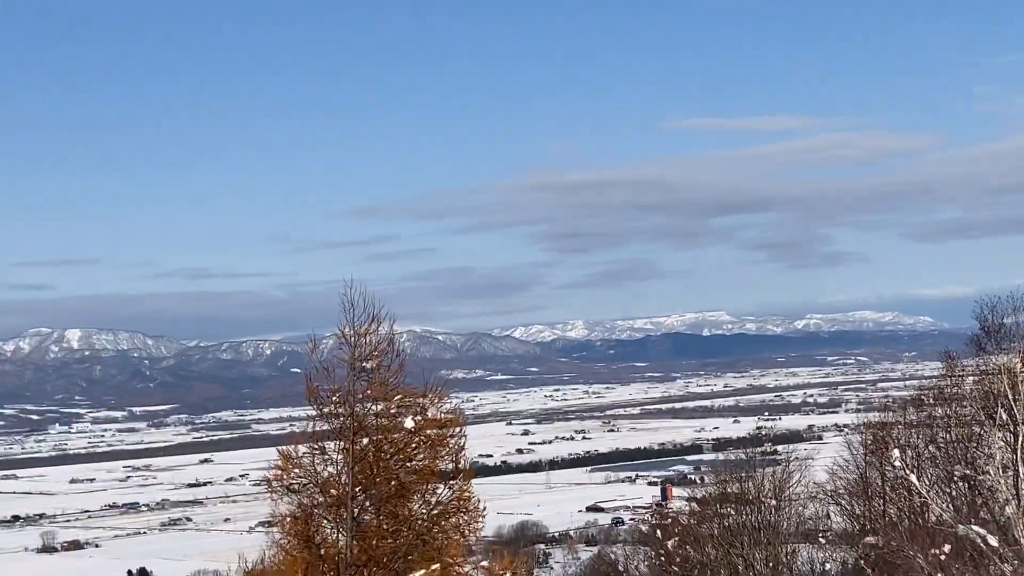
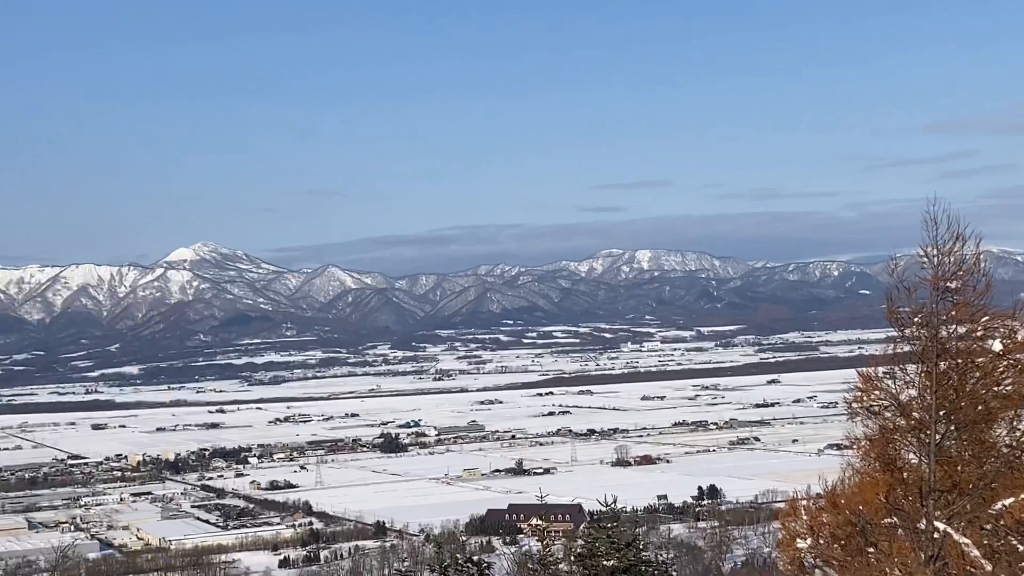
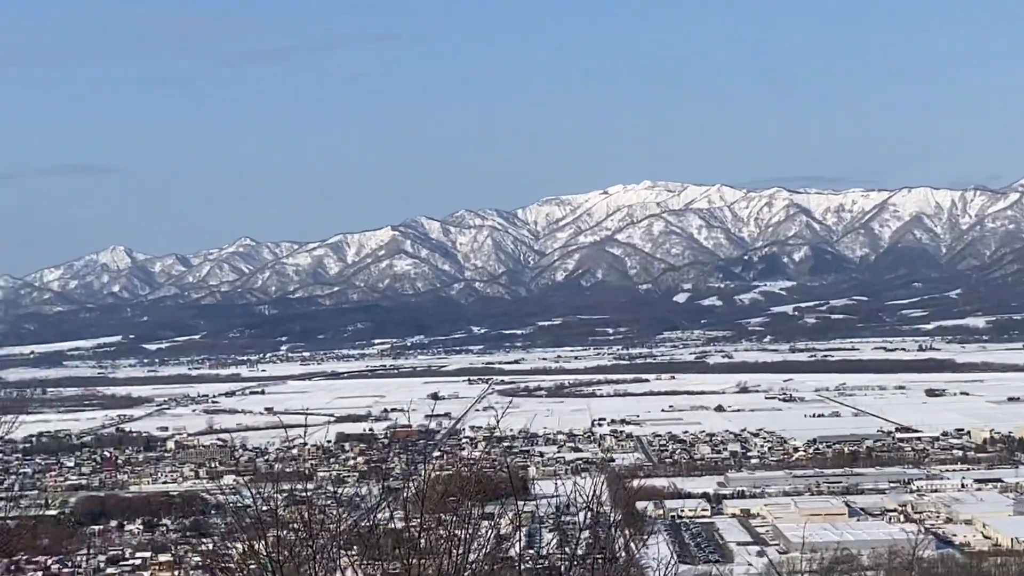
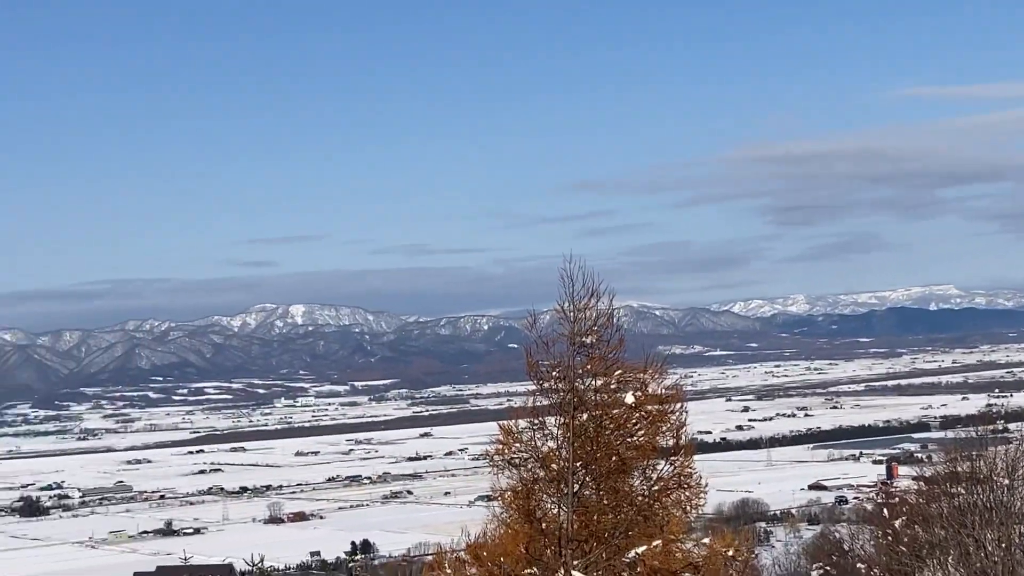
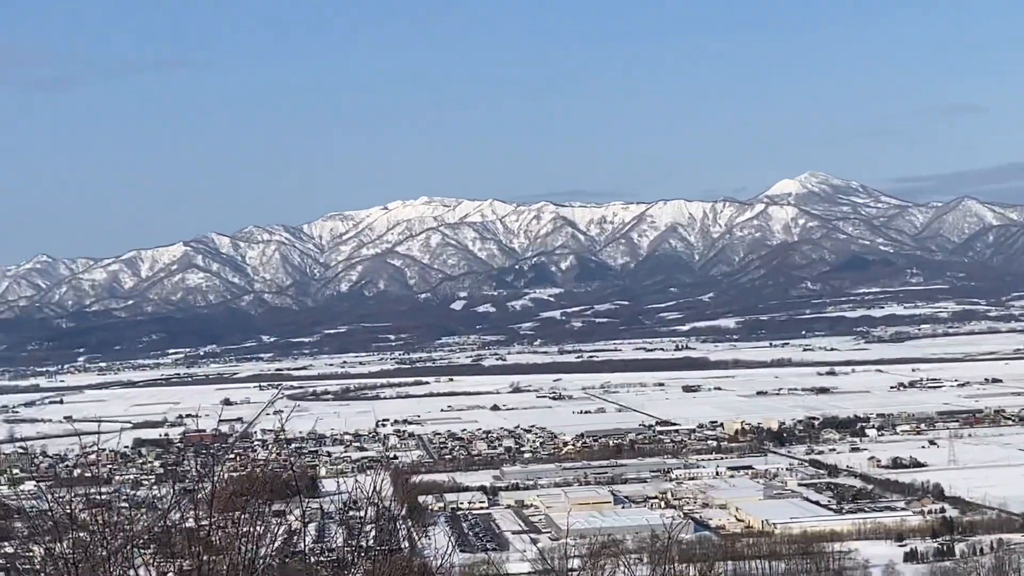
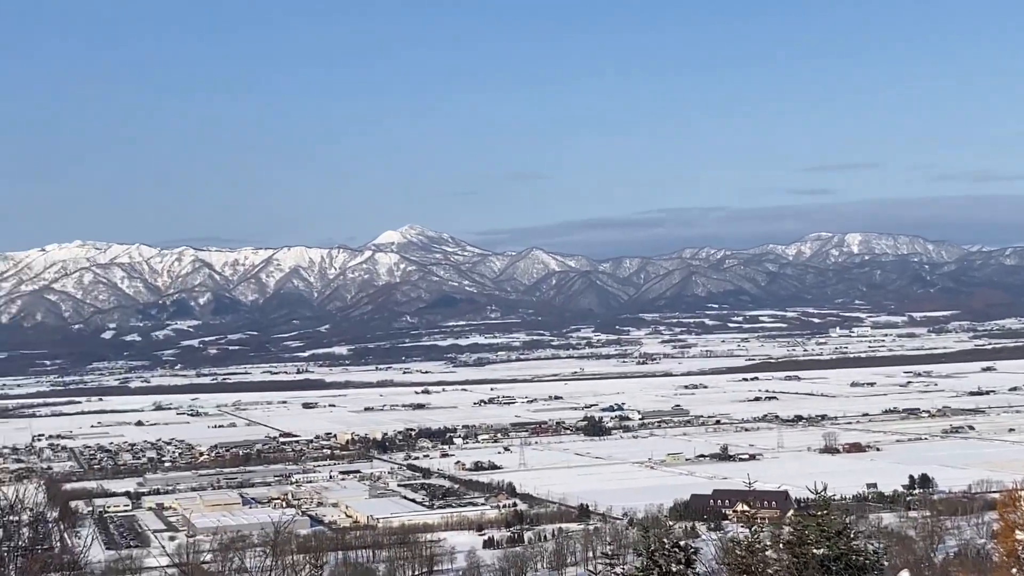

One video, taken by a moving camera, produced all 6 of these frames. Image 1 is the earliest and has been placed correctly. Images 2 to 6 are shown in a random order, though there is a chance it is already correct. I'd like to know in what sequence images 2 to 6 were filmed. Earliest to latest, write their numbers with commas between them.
4, 2, 6, 5, 3
